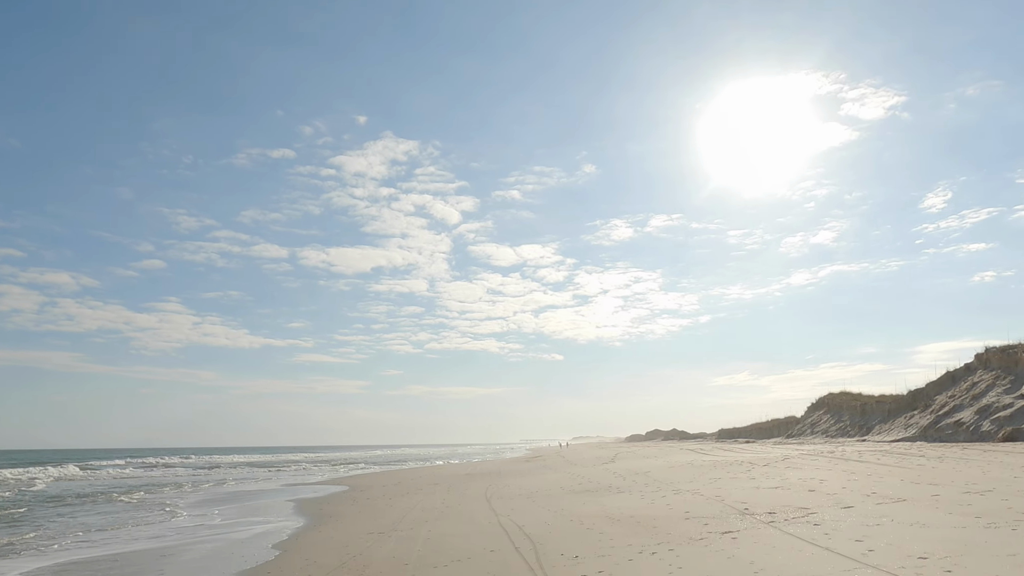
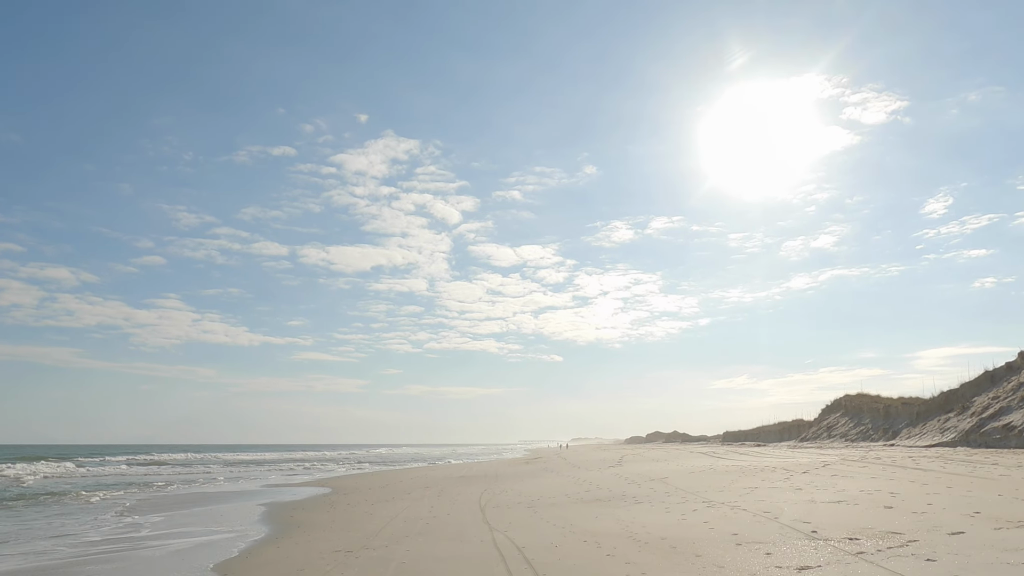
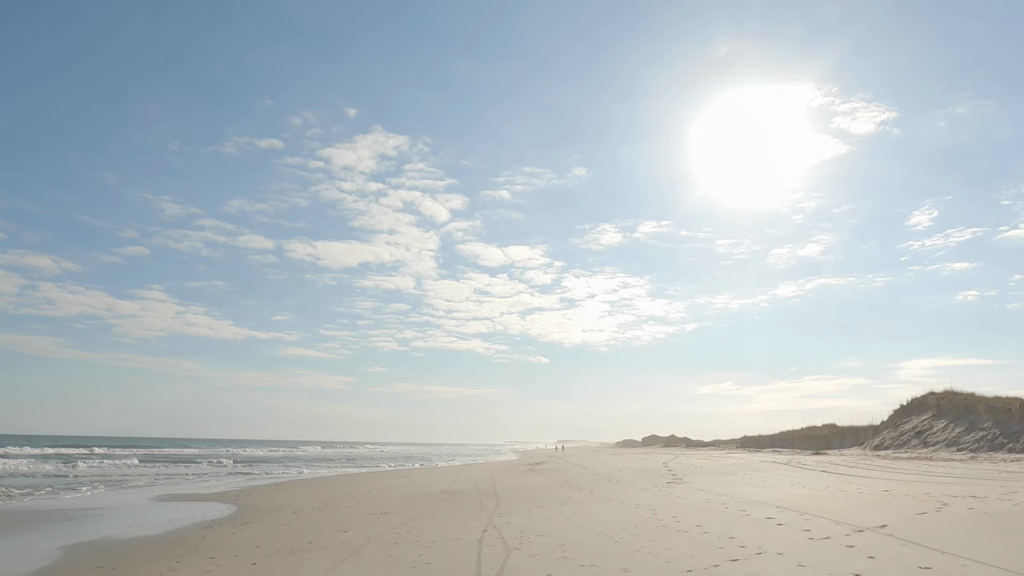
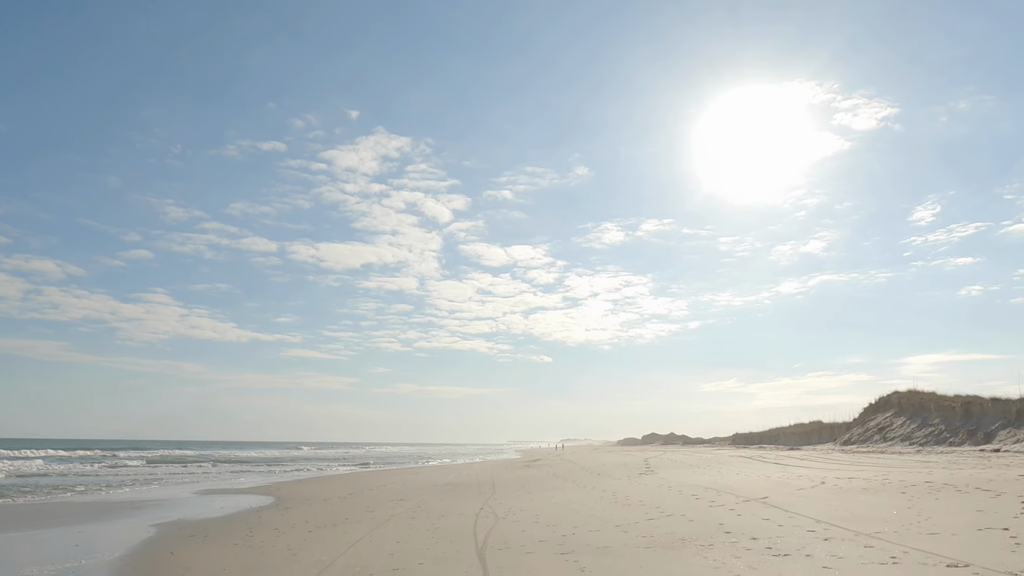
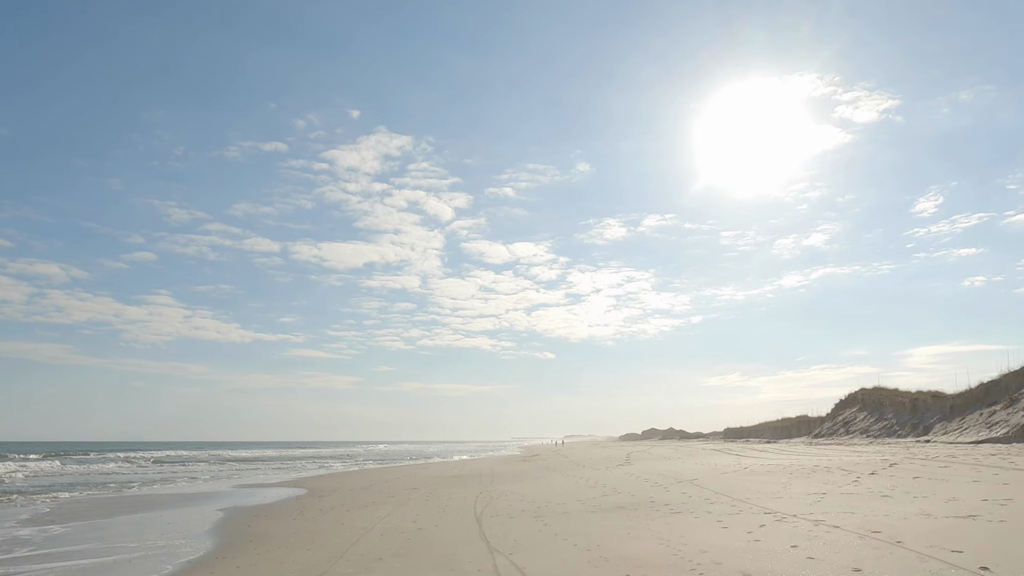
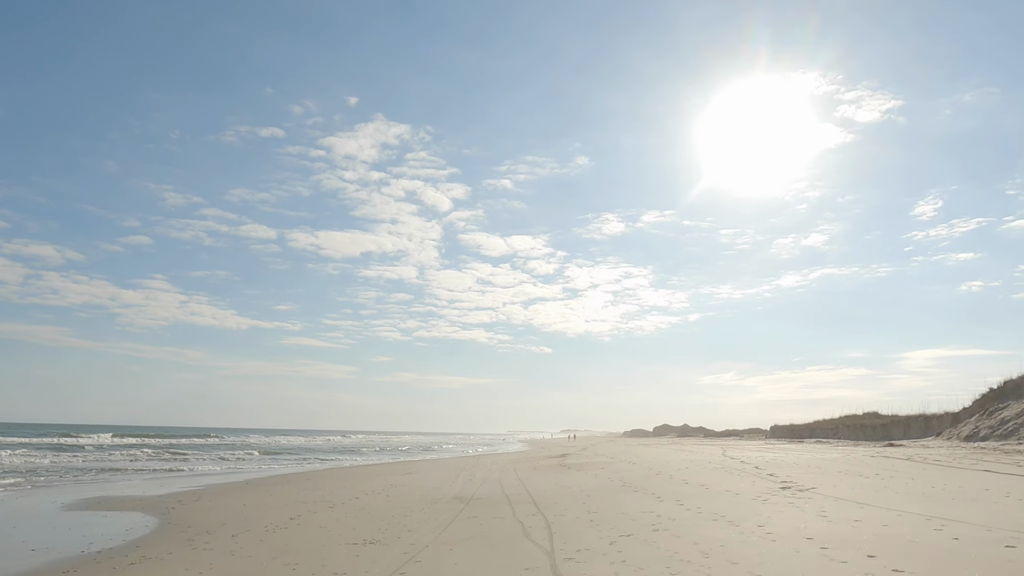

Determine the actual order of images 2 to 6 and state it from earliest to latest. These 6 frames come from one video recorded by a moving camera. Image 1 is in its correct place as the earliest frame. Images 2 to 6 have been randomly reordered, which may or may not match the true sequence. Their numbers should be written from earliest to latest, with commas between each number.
2, 5, 4, 3, 6
